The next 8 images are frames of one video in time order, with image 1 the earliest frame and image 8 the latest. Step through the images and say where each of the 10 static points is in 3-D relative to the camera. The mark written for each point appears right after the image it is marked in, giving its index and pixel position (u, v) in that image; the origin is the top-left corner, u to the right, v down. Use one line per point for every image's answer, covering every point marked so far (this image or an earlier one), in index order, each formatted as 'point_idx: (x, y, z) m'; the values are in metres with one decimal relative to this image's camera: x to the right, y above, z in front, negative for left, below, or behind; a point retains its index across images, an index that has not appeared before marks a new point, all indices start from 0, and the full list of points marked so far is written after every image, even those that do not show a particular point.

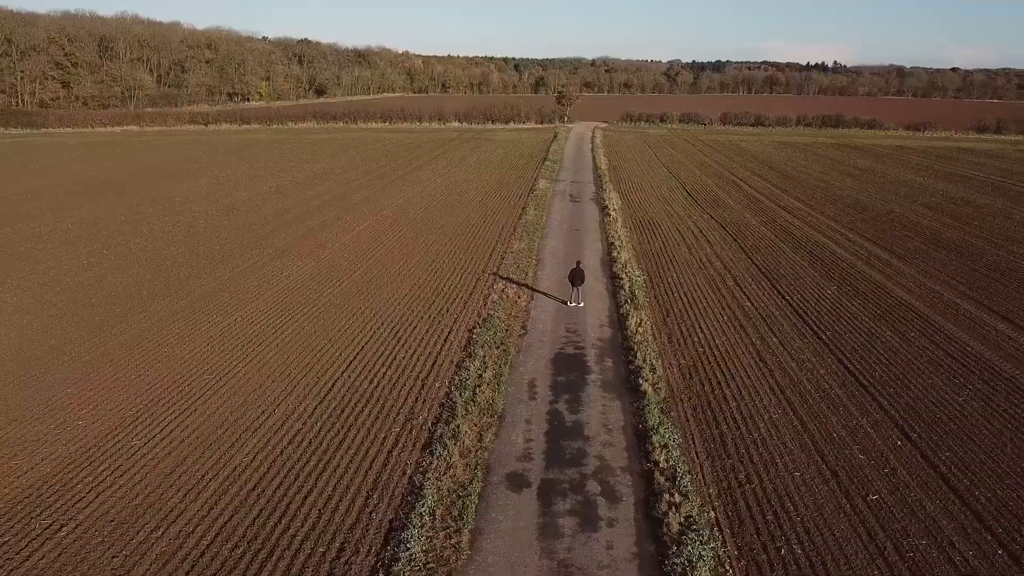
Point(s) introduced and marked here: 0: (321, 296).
0: (-4.1, -0.1, +17.5) m
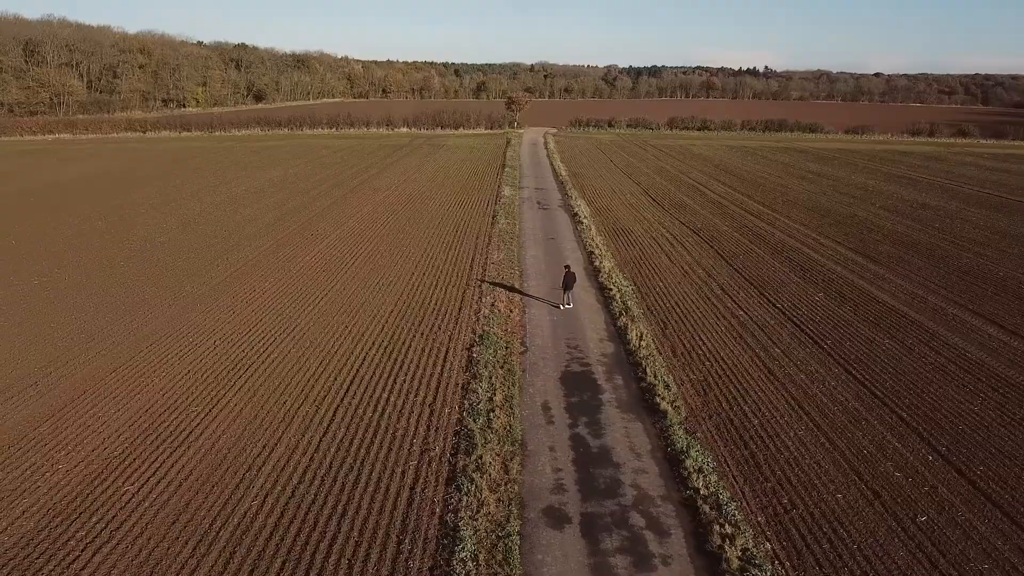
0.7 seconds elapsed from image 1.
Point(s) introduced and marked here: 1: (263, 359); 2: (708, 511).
0: (-4.3, -0.5, +16.5) m
1: (-4.3, -1.2, +13.9) m
2: (+2.2, -2.5, +9.1) m
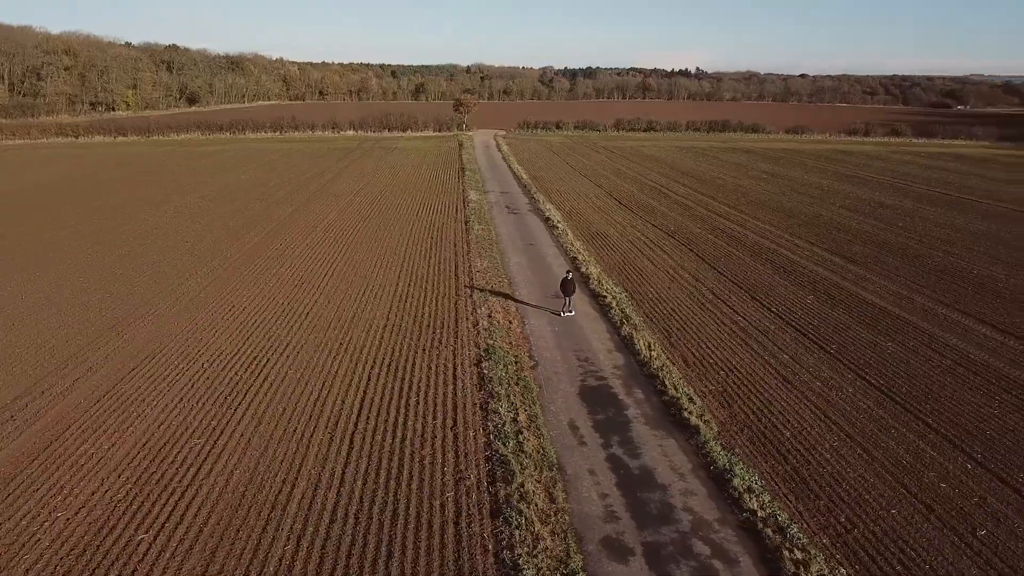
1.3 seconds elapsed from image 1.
0: (-4.3, -0.8, +15.6) m
1: (-4.0, -1.5, +13.0) m
2: (+2.8, -2.7, +8.7) m
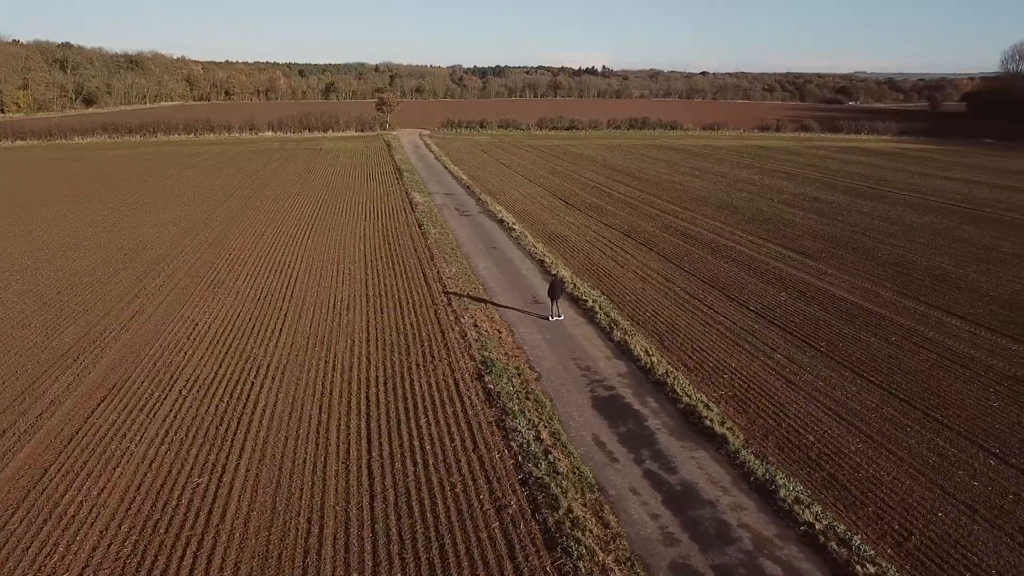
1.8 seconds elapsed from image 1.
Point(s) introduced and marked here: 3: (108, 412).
0: (-4.4, -1.1, +14.6) m
1: (-3.9, -1.7, +12.0) m
2: (+3.4, -2.7, +8.5) m
3: (-5.8, -1.8, +11.6) m
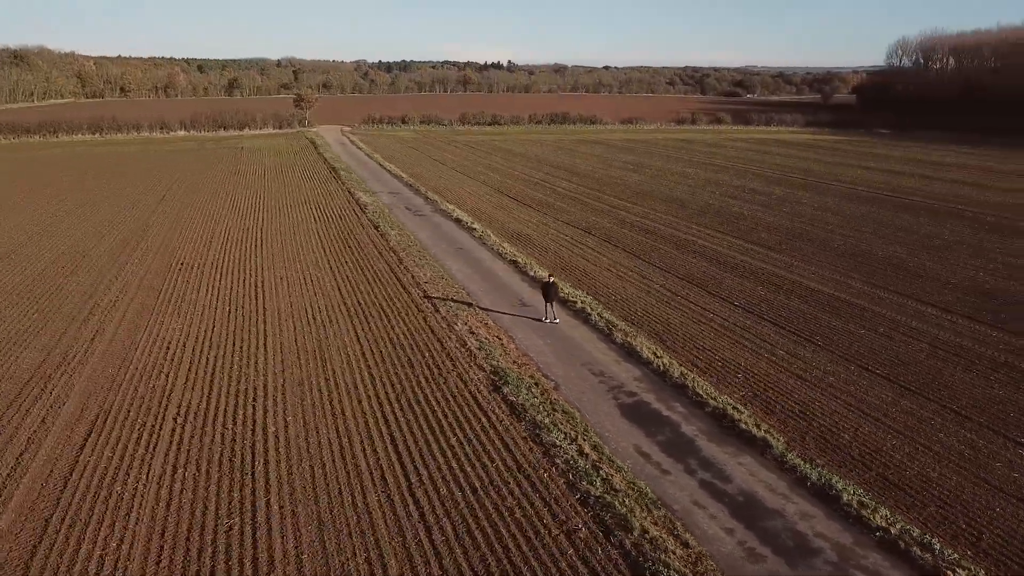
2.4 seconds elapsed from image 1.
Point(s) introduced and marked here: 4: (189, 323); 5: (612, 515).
0: (-4.3, -1.3, +13.5) m
1: (-3.5, -2.0, +11.0) m
2: (+4.2, -2.7, +8.3) m
3: (-5.3, -2.1, +10.4) m
4: (-6.3, -0.7, +15.8) m
5: (+1.1, -2.5, +8.9) m
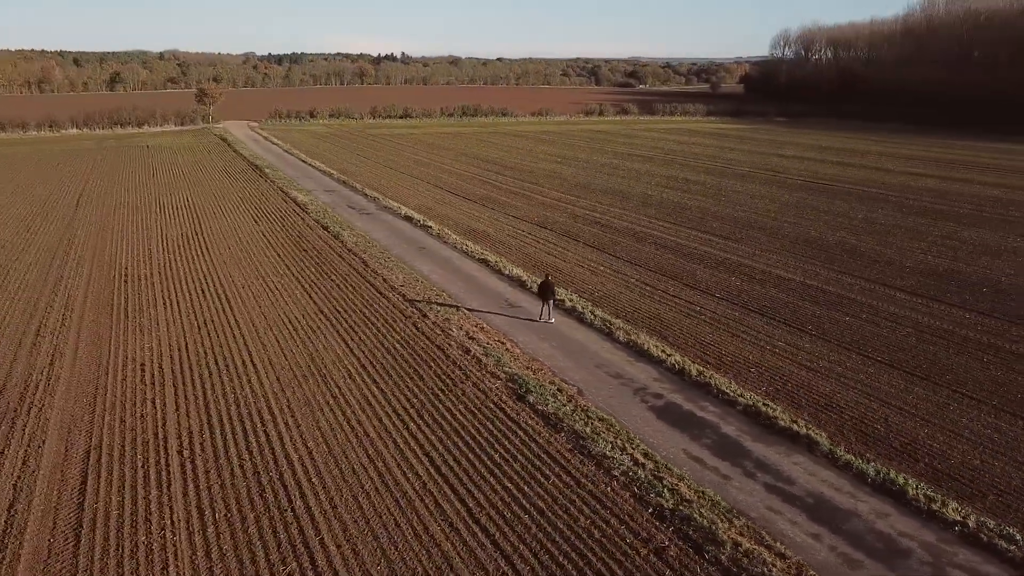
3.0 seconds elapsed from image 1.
0: (-4.1, -1.5, +12.4) m
1: (-2.9, -2.1, +10.0) m
2: (+5.1, -2.7, +8.3) m
3: (-4.6, -2.3, +9.2) m
4: (-6.3, -0.9, +14.4) m
5: (+1.9, -2.5, +8.5) m
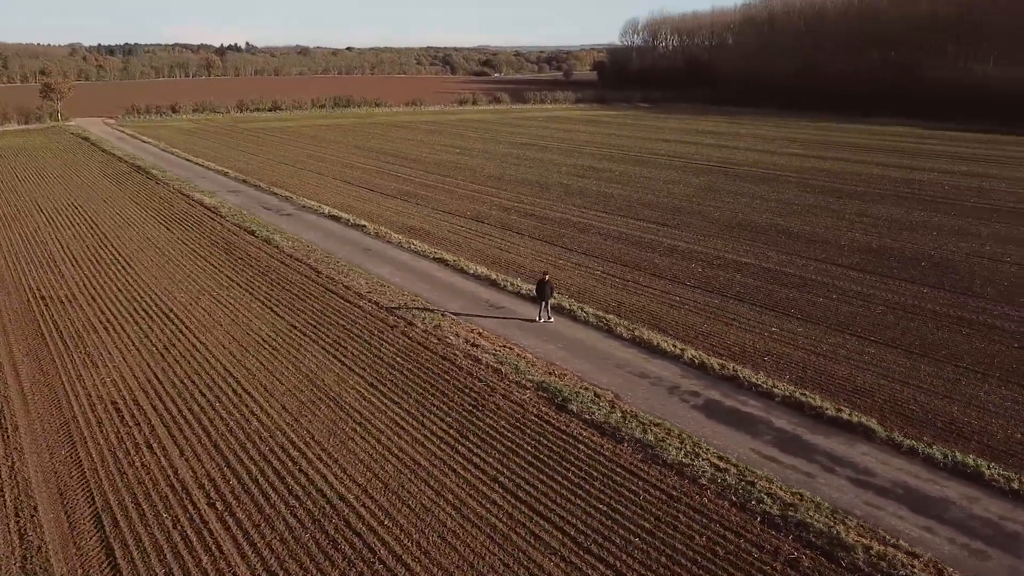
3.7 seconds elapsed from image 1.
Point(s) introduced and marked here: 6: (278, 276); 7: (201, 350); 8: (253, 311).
0: (-3.6, -1.8, +11.0) m
1: (-2.0, -2.4, +8.8) m
2: (+6.2, -2.4, +8.5) m
3: (-3.6, -2.7, +7.8) m
4: (-6.2, -1.3, +12.6) m
5: (+3.0, -2.5, +8.1) m
6: (-5.2, +0.2, +17.8) m
7: (-5.2, -1.1, +13.5) m
8: (-5.0, -0.5, +15.5) m
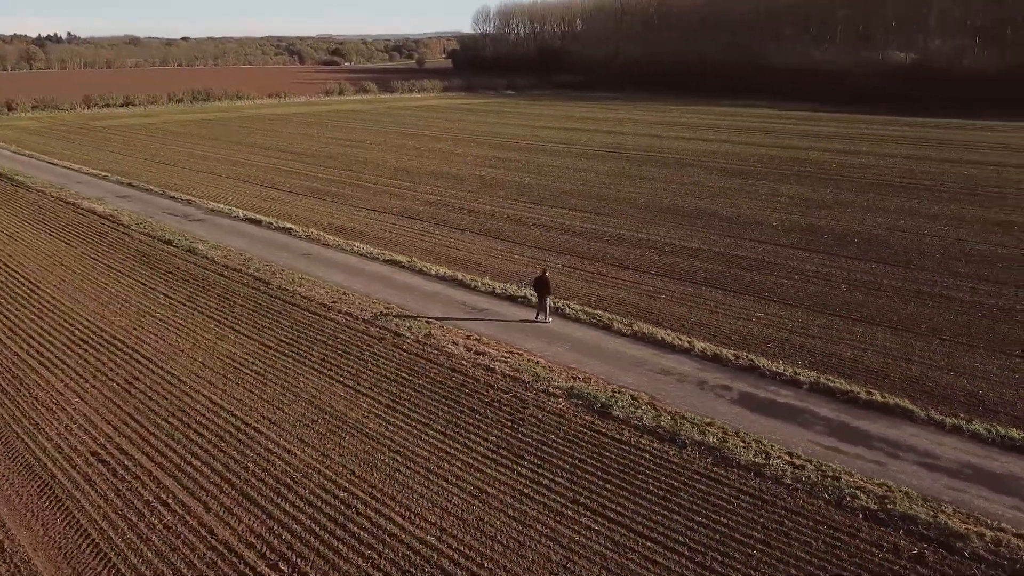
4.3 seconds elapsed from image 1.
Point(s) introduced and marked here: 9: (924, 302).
0: (-2.9, -2.0, +9.7) m
1: (-1.0, -2.5, +7.9) m
2: (+7.1, -2.1, +8.9) m
3: (-2.3, -3.0, +6.6) m
4: (-5.8, -1.7, +10.8) m
5: (+4.1, -2.4, +8.0) m
6: (-5.8, -0.1, +16.2) m
7: (-5.0, -1.4, +11.9) m
8: (-5.2, -0.8, +13.9) m
9: (+8.1, -0.3, +15.7) m
